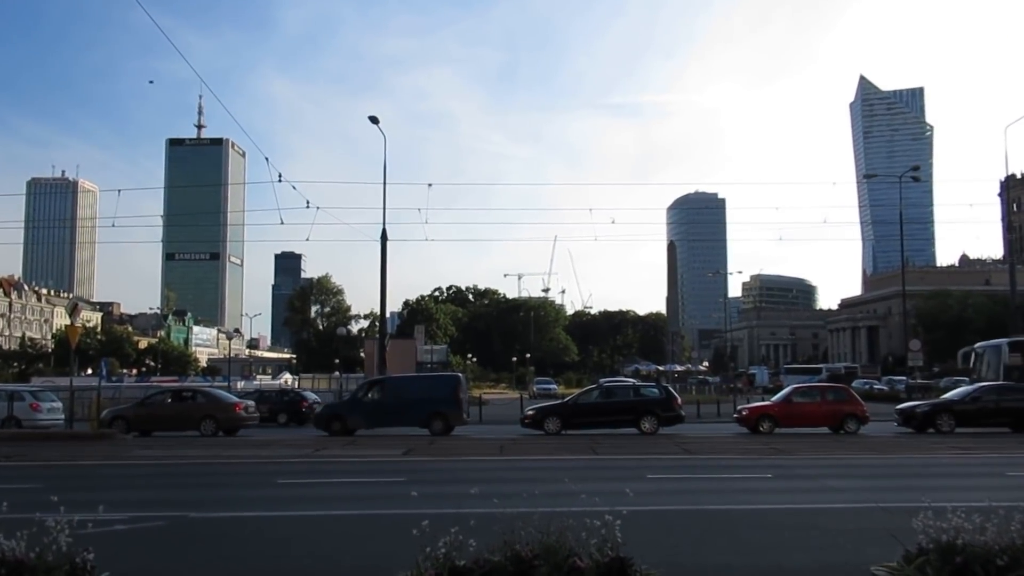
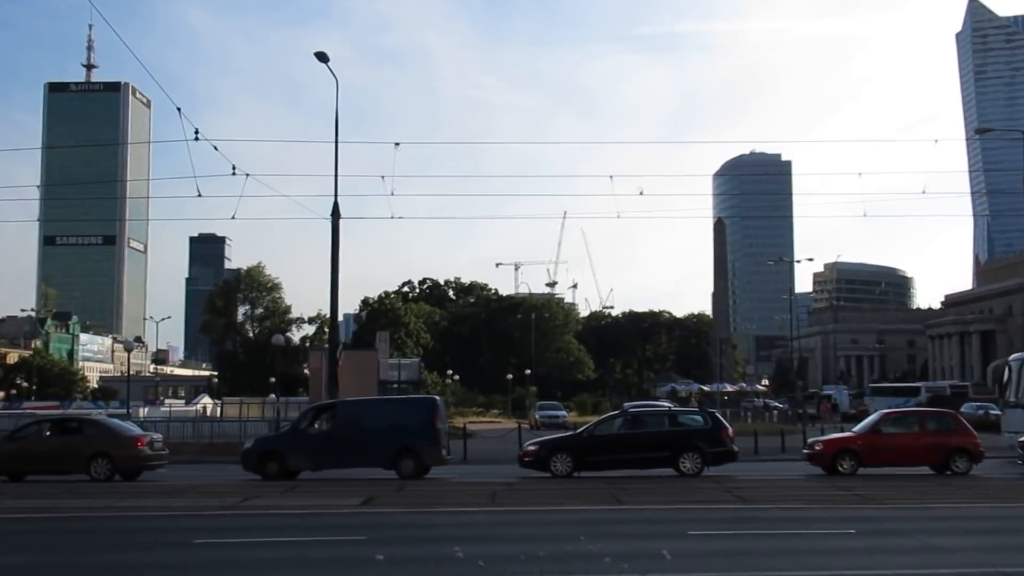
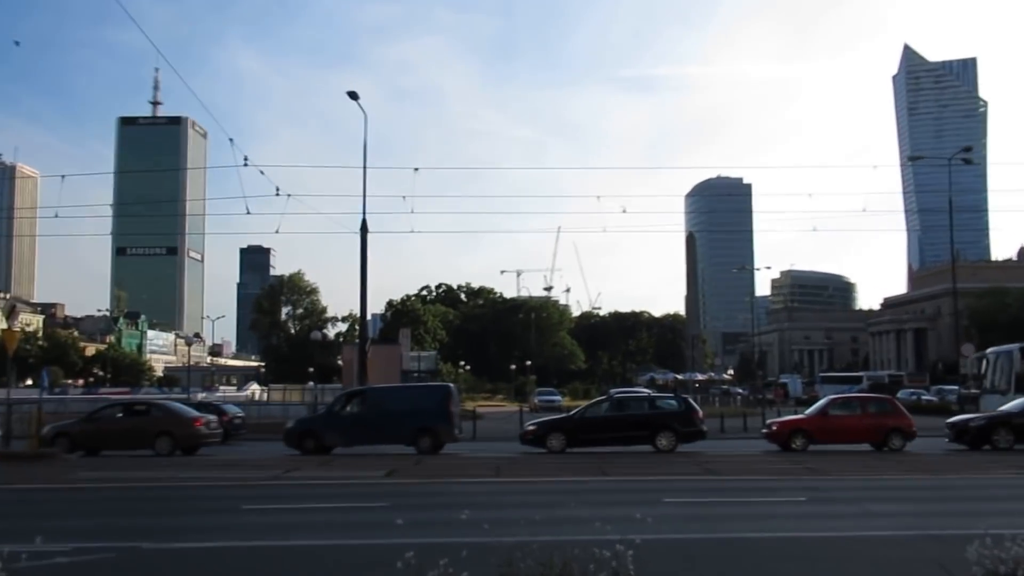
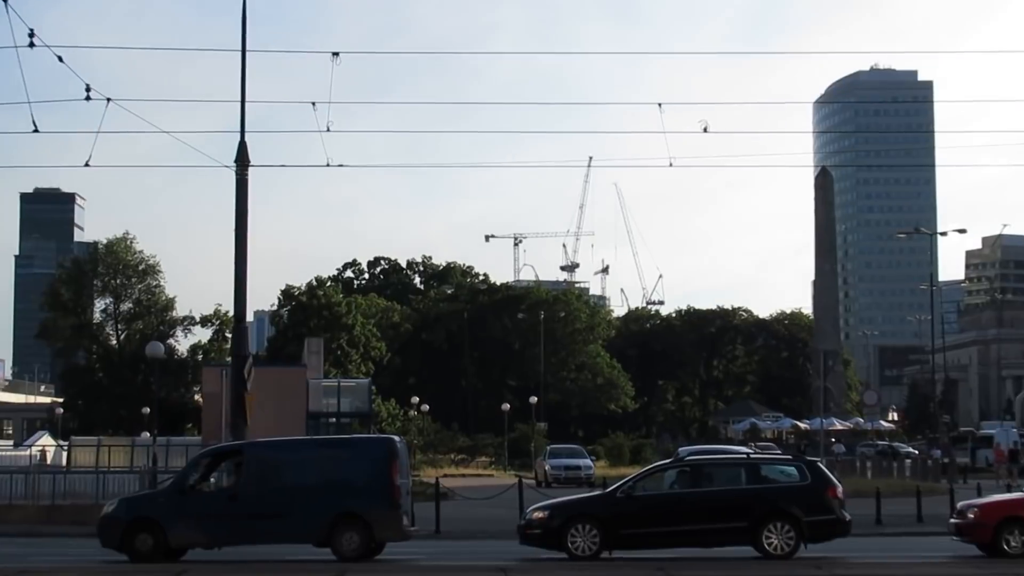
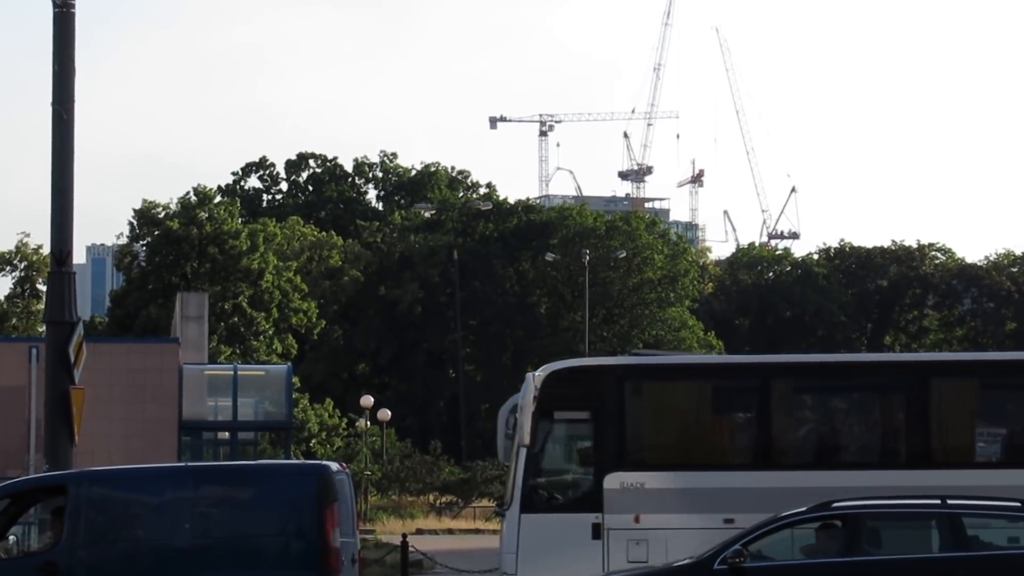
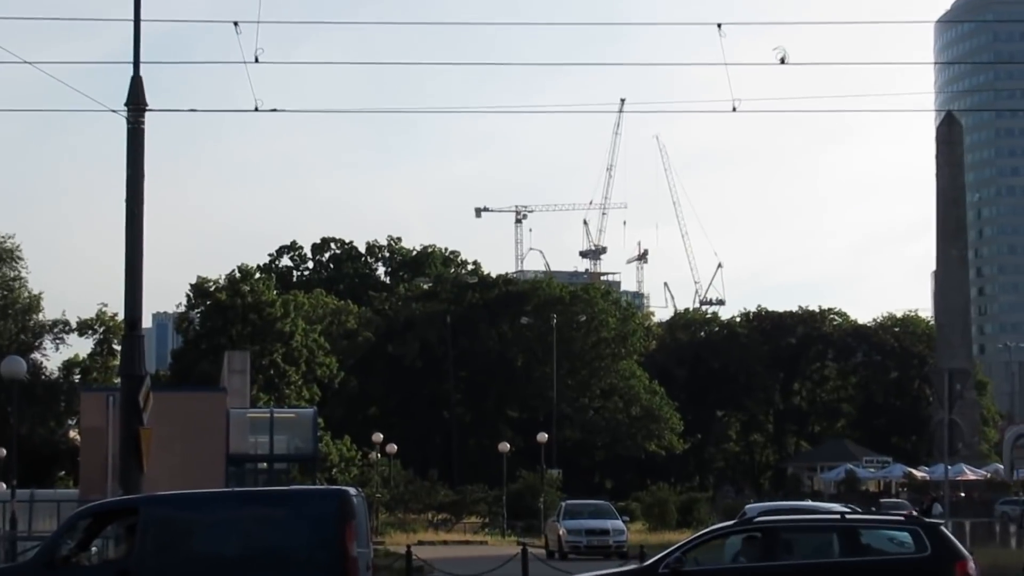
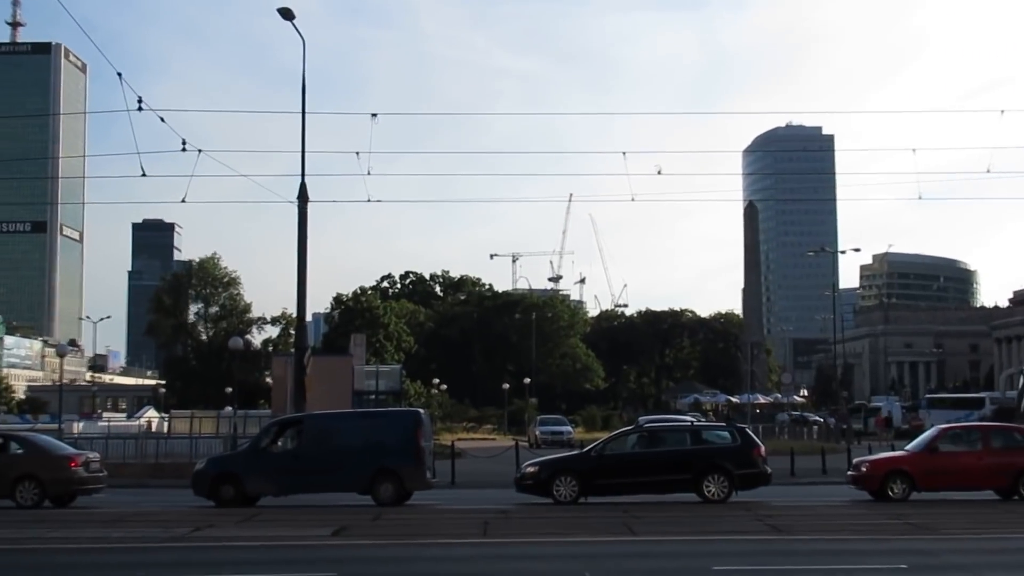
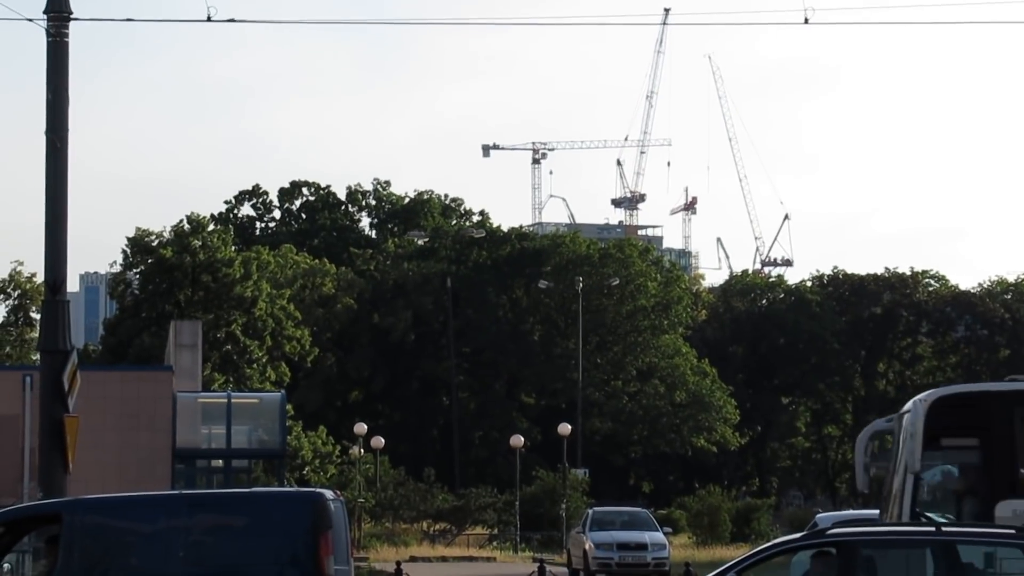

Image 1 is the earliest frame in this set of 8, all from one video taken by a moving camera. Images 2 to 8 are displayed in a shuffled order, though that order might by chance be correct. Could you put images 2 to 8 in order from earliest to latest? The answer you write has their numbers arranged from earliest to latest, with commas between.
3, 2, 7, 4, 6, 8, 5
